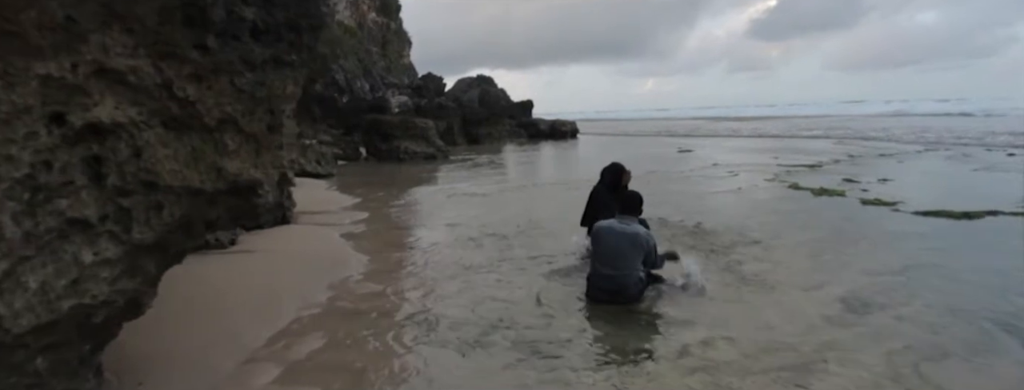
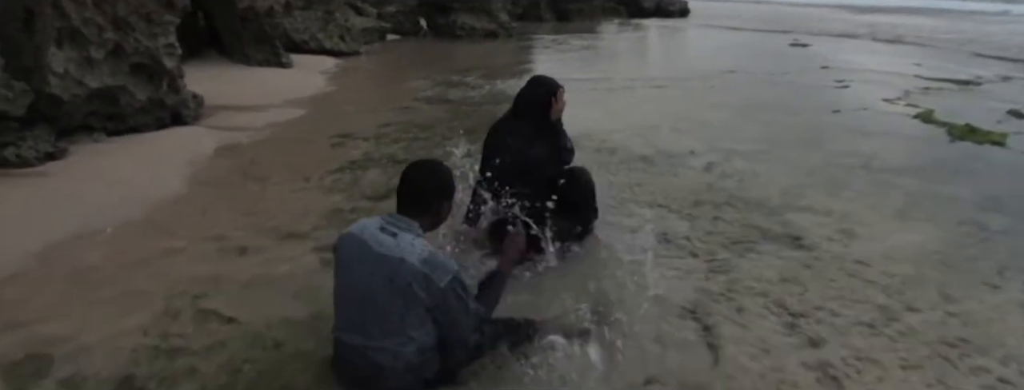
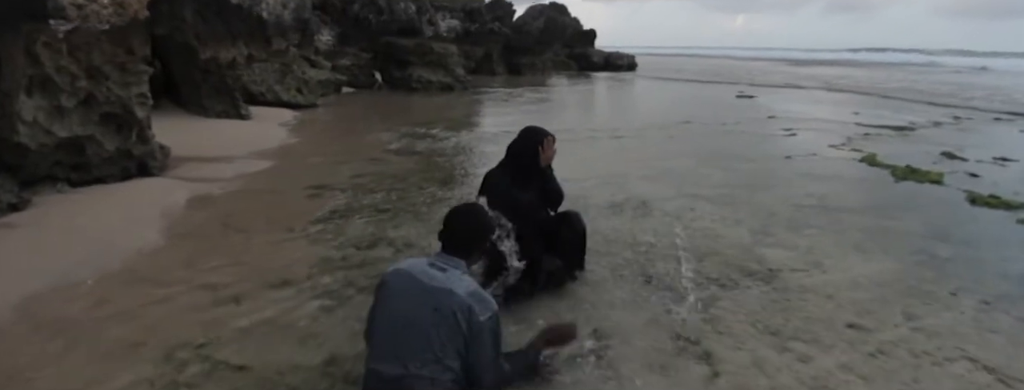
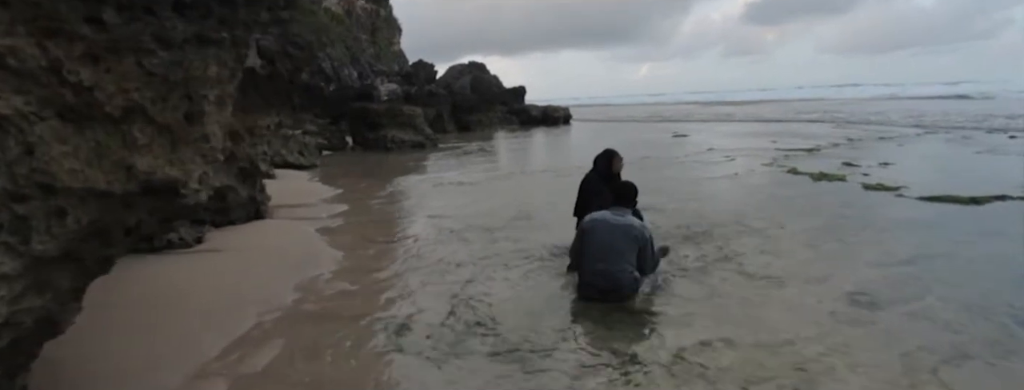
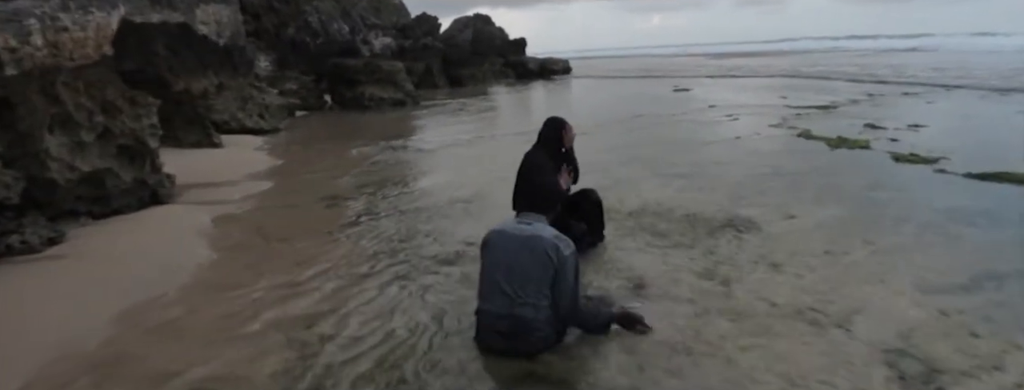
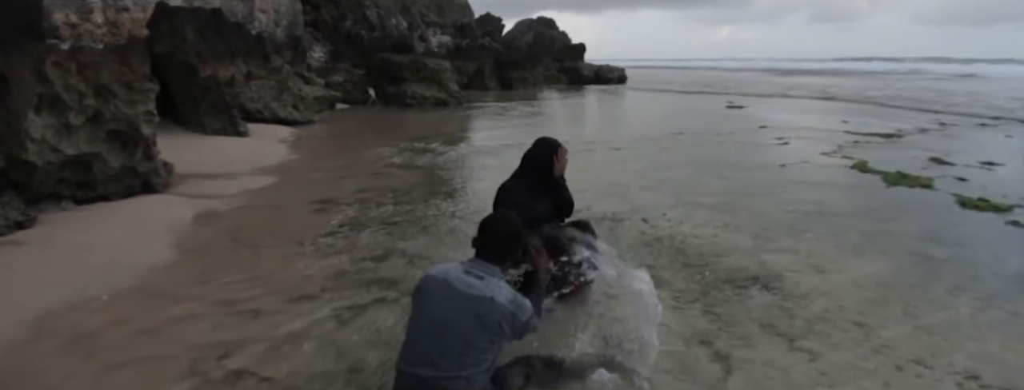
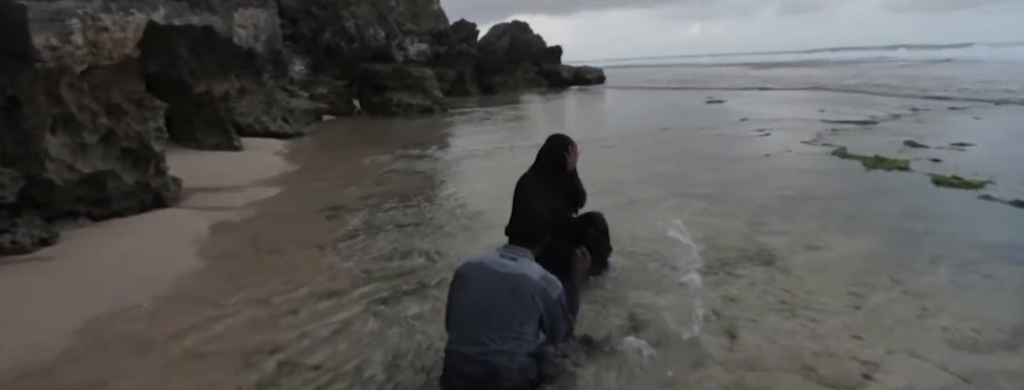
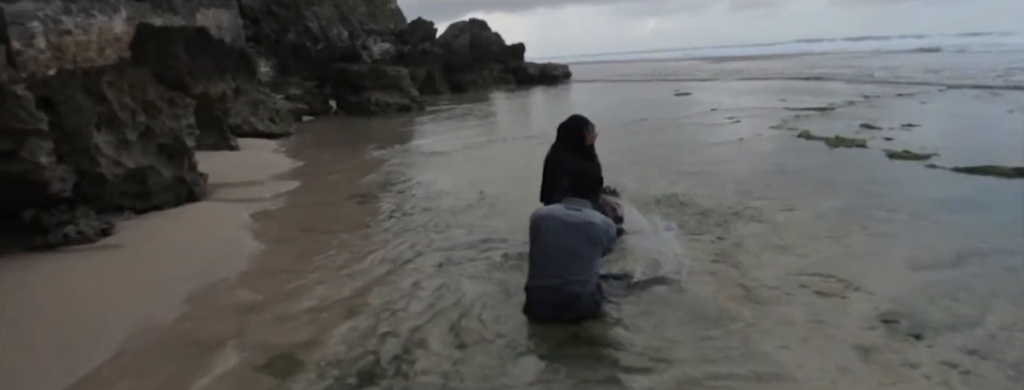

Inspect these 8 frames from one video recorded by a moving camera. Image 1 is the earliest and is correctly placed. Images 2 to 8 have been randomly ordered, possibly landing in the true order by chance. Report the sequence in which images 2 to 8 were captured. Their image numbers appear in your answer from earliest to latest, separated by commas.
4, 8, 5, 7, 6, 3, 2
